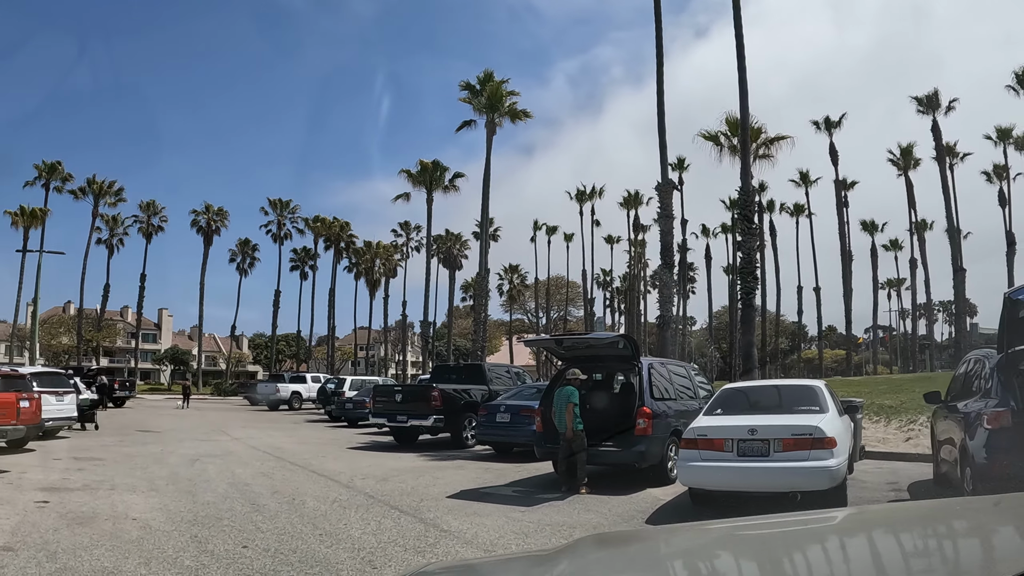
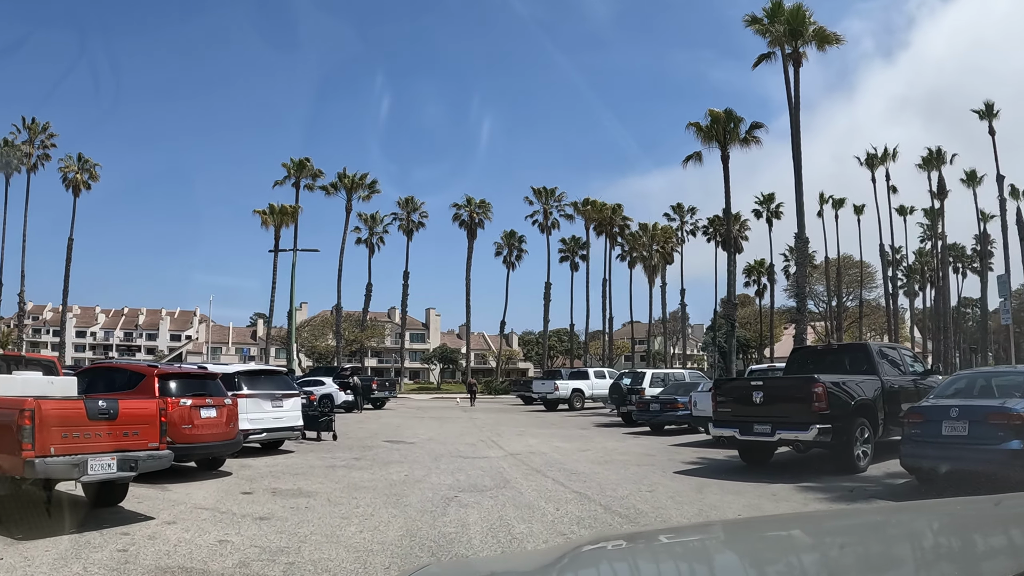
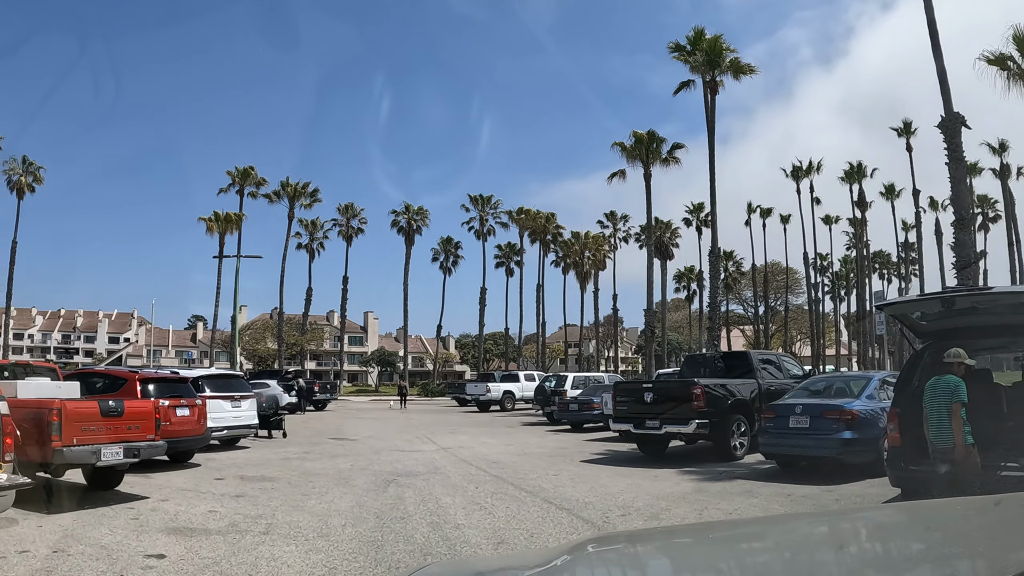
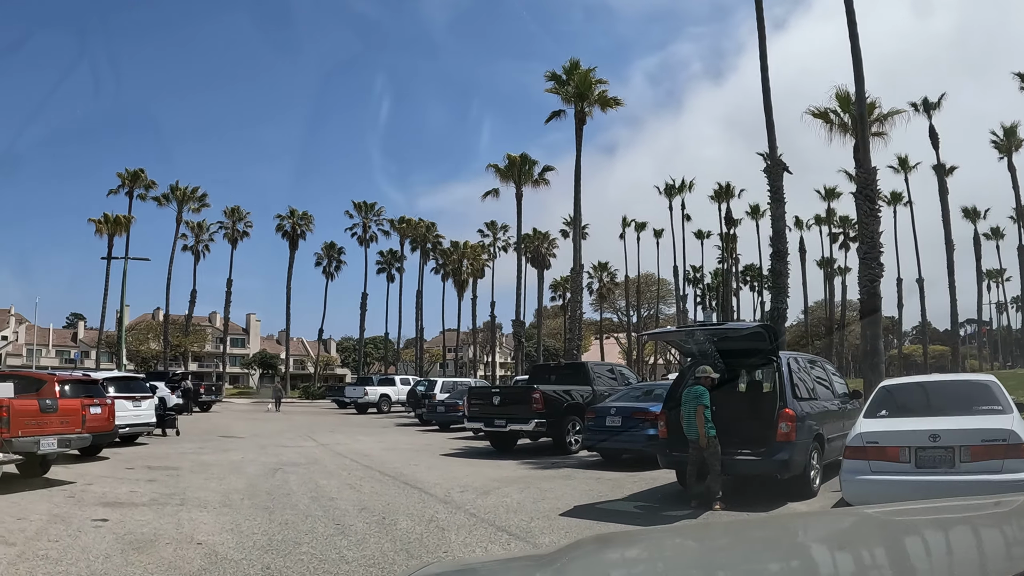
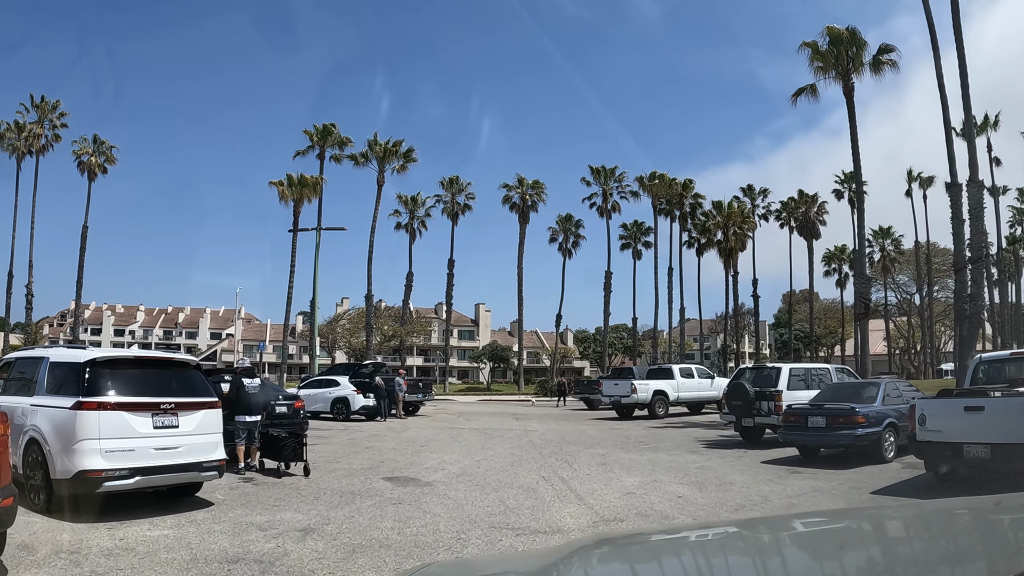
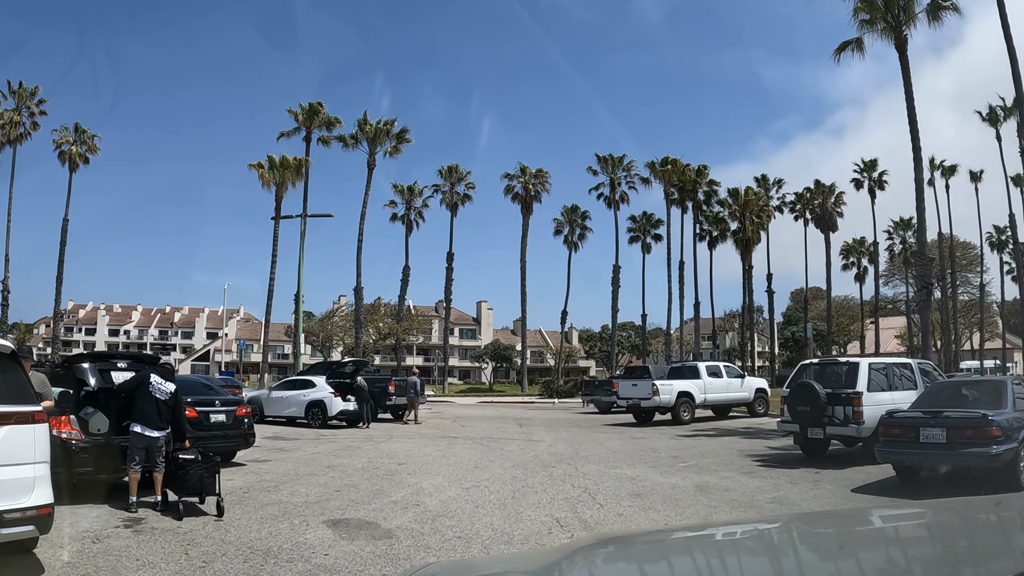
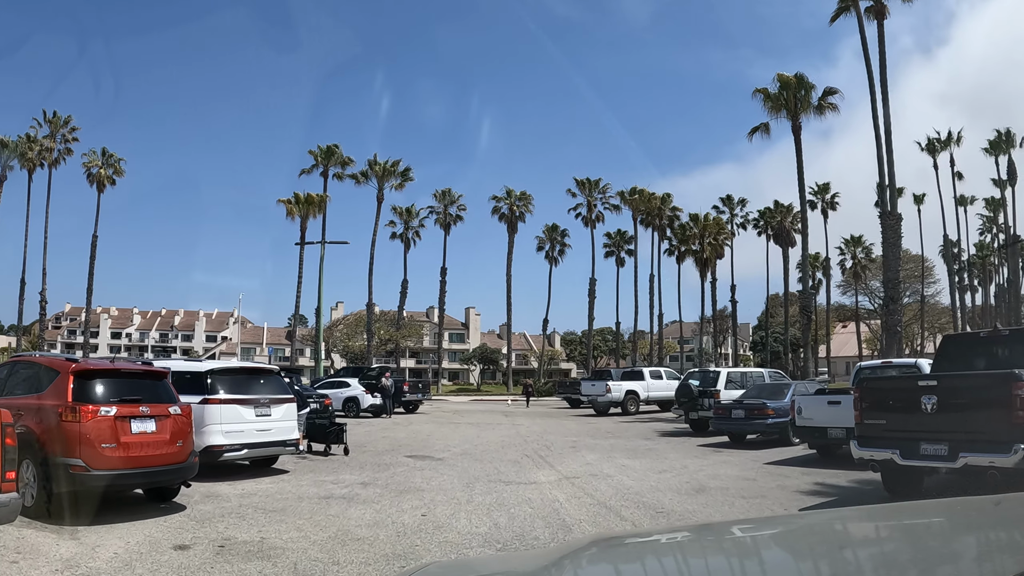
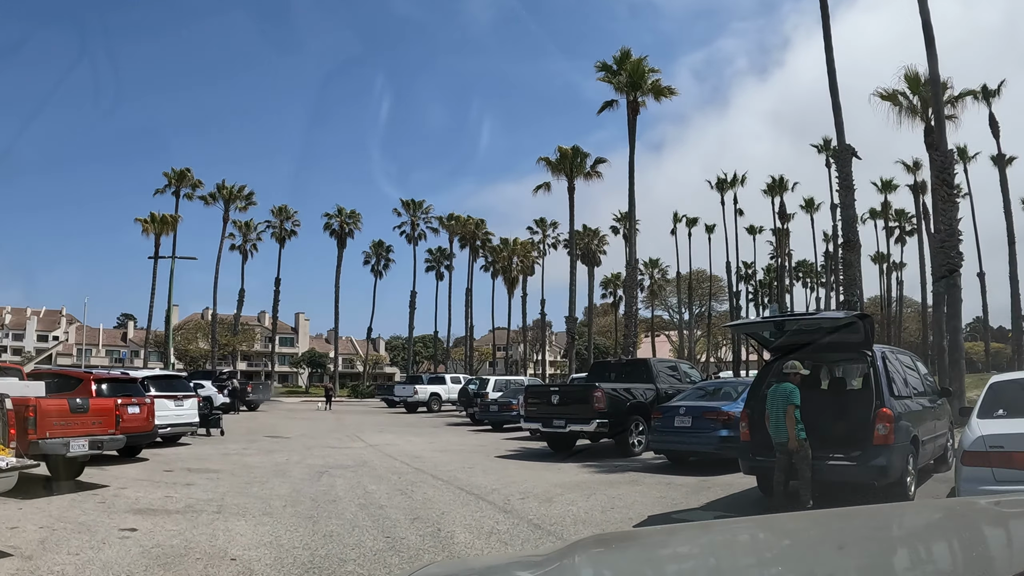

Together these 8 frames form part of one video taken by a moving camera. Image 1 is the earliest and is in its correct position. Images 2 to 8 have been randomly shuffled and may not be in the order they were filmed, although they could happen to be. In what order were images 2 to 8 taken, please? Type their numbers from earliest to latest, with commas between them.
4, 8, 3, 2, 7, 5, 6
